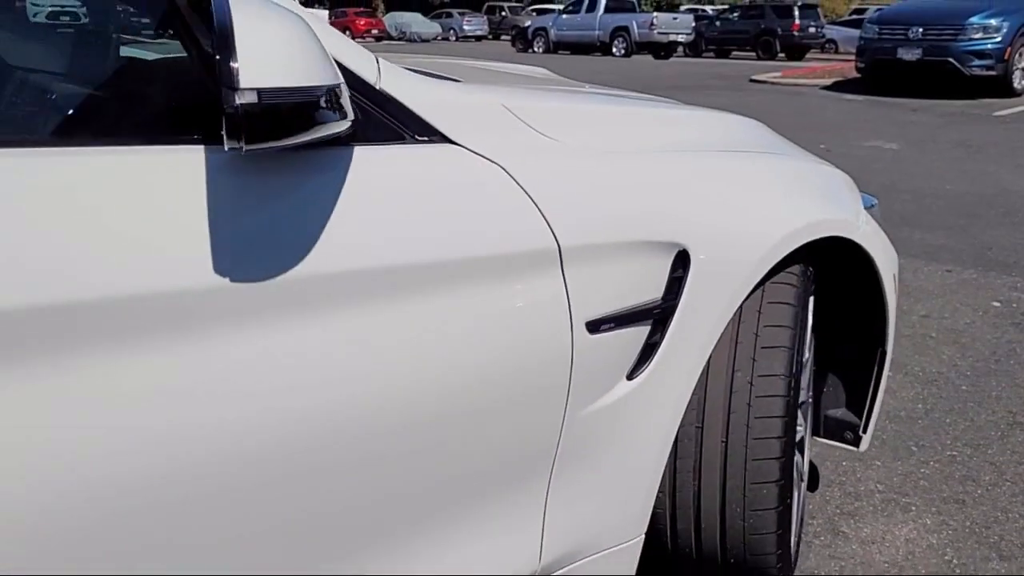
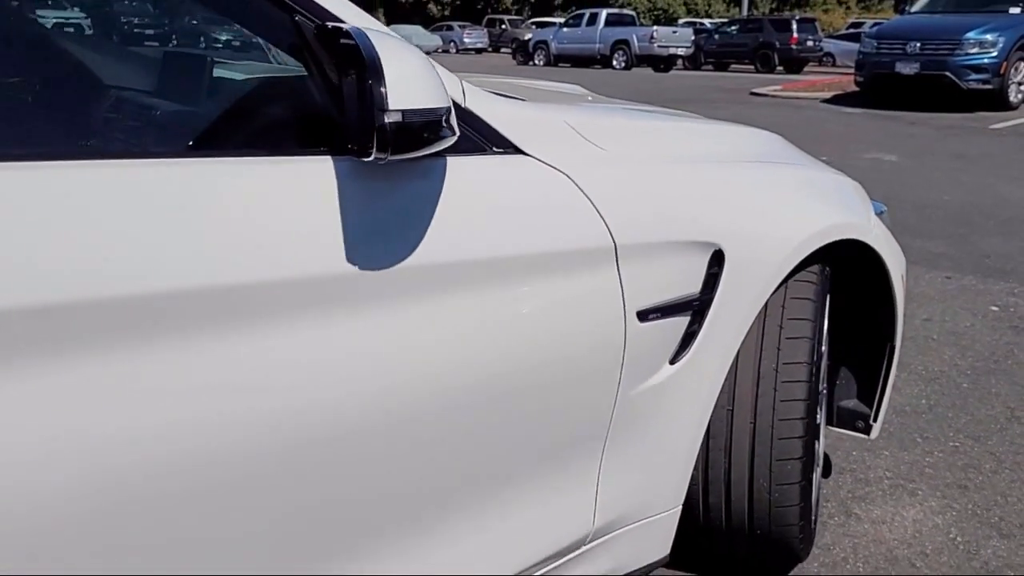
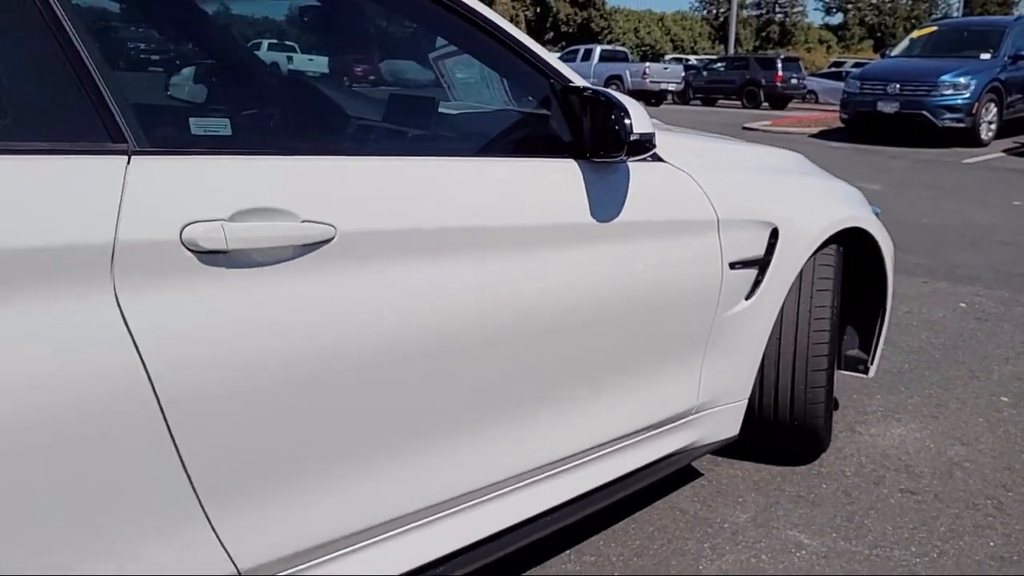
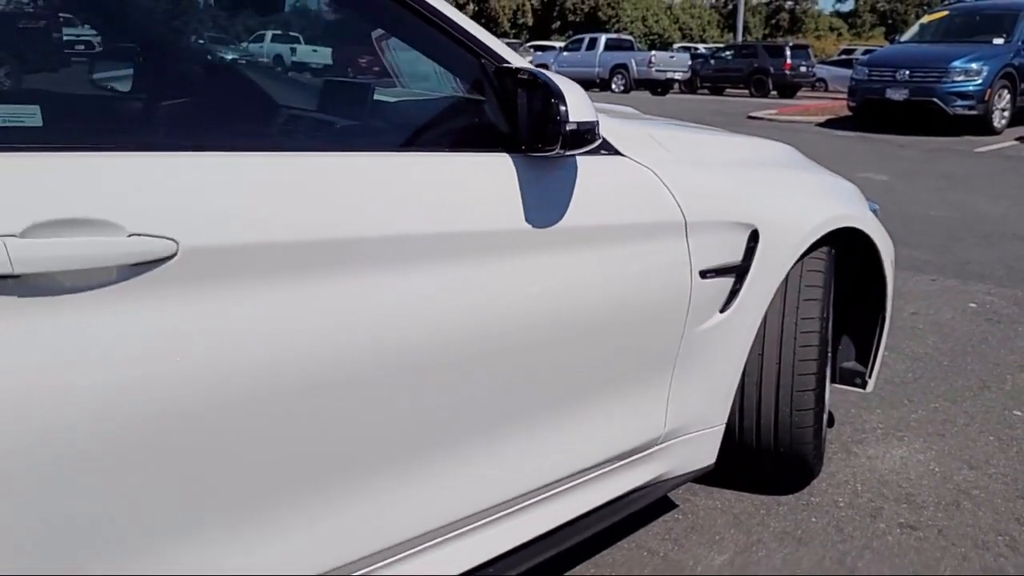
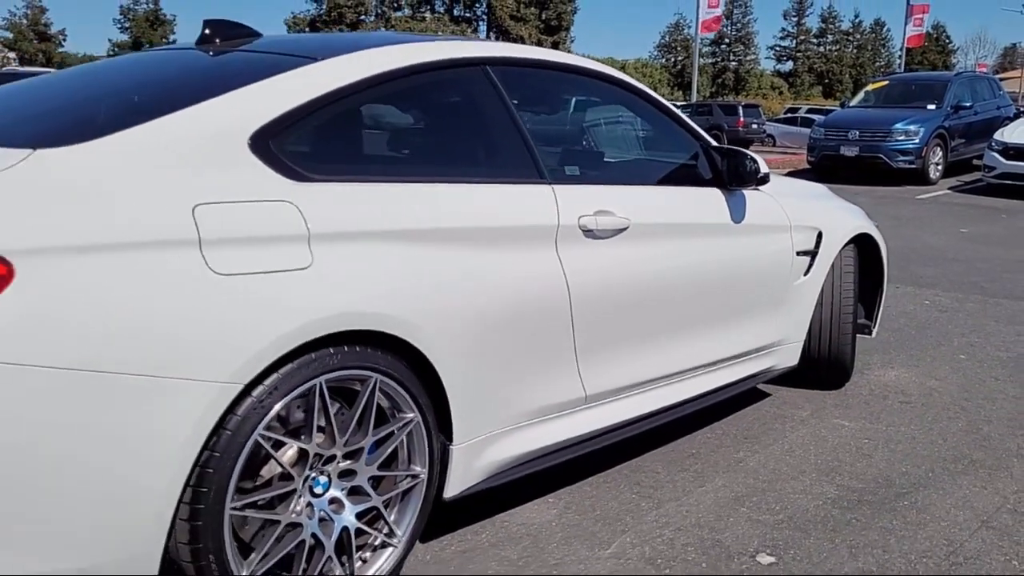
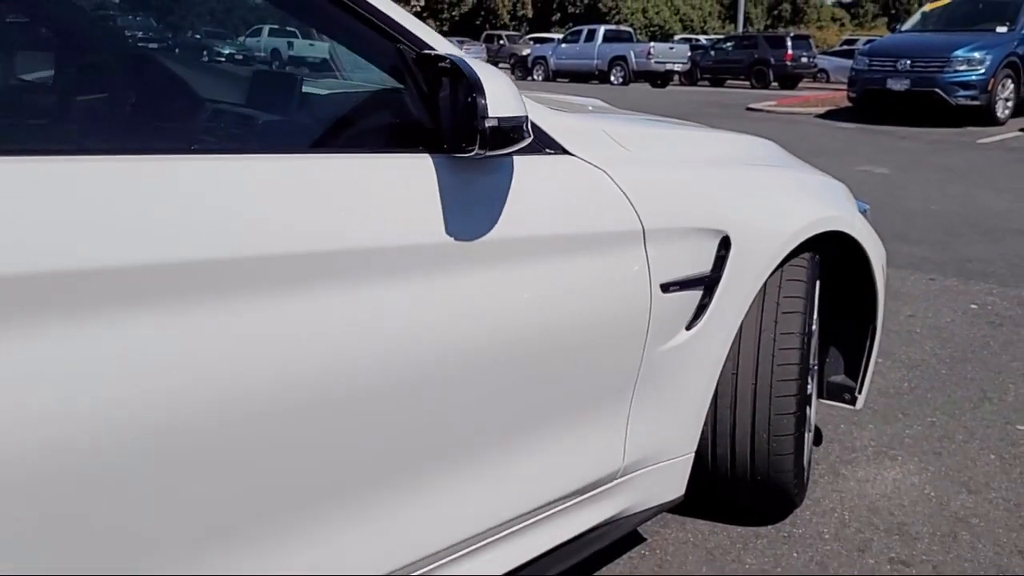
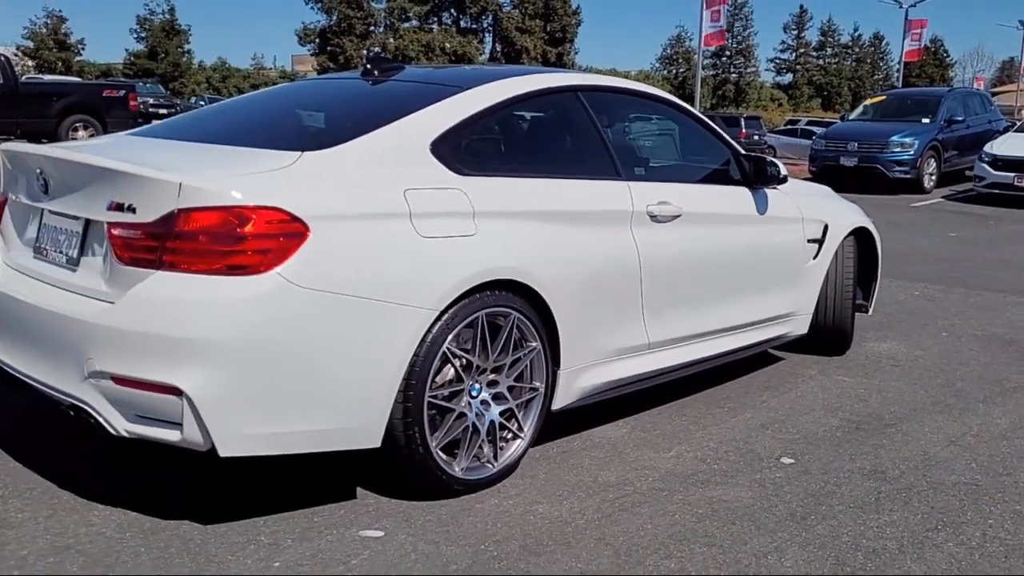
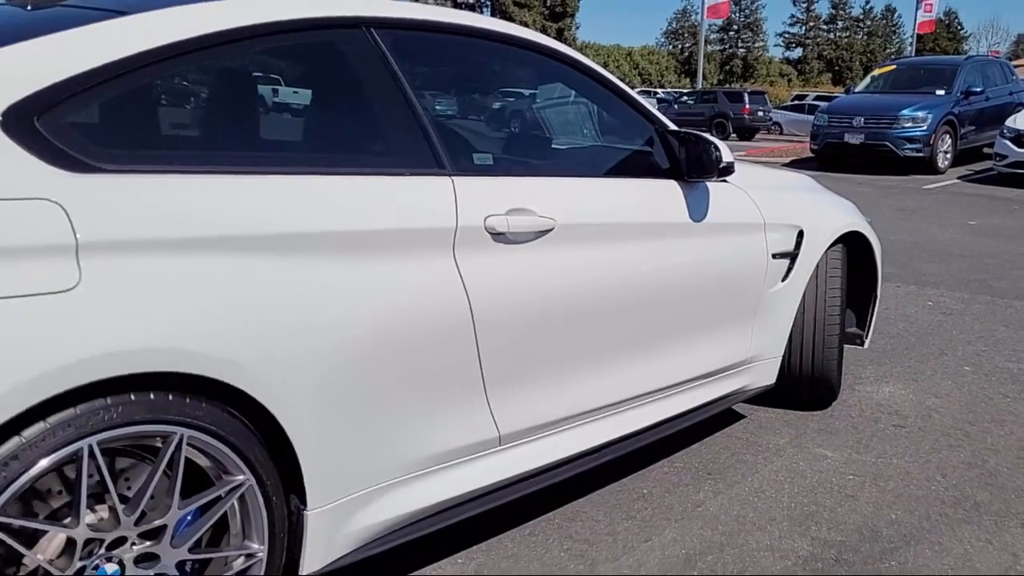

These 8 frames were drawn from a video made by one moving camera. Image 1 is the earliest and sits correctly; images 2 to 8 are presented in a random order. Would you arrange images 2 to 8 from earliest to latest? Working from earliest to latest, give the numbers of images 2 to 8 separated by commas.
2, 6, 4, 3, 8, 5, 7
